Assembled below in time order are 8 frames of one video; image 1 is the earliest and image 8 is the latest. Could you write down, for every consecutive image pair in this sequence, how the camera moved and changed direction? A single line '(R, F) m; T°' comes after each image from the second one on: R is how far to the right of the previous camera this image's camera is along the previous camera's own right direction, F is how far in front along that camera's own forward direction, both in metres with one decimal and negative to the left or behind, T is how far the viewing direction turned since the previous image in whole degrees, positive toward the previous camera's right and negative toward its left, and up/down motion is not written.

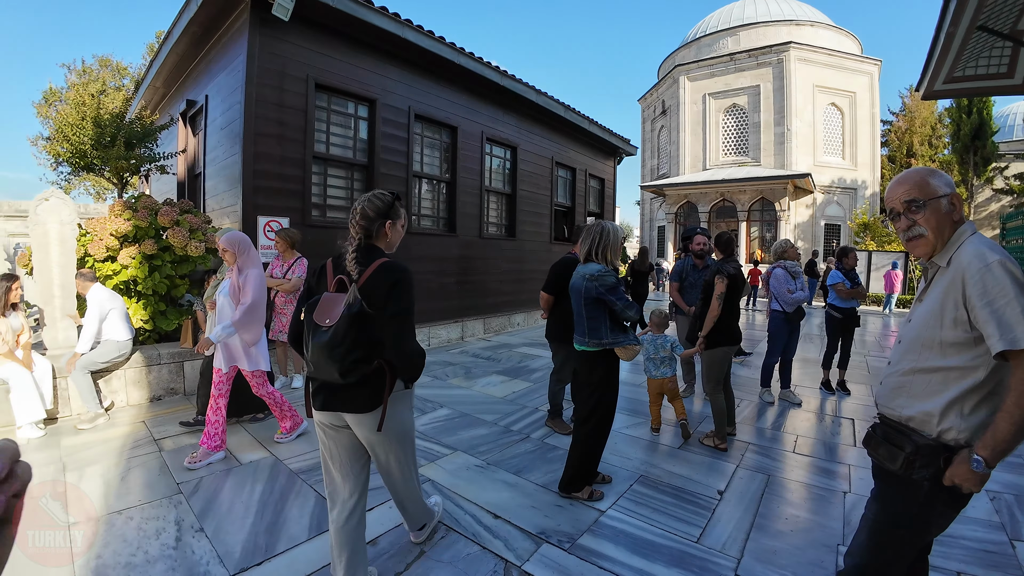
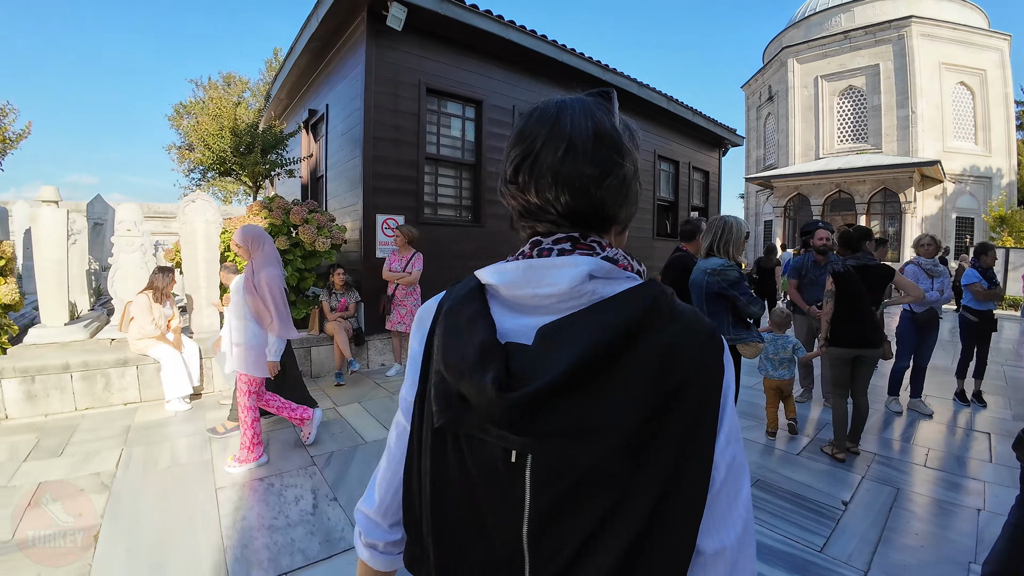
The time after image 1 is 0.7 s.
(-0.4, -0.1) m; -8°
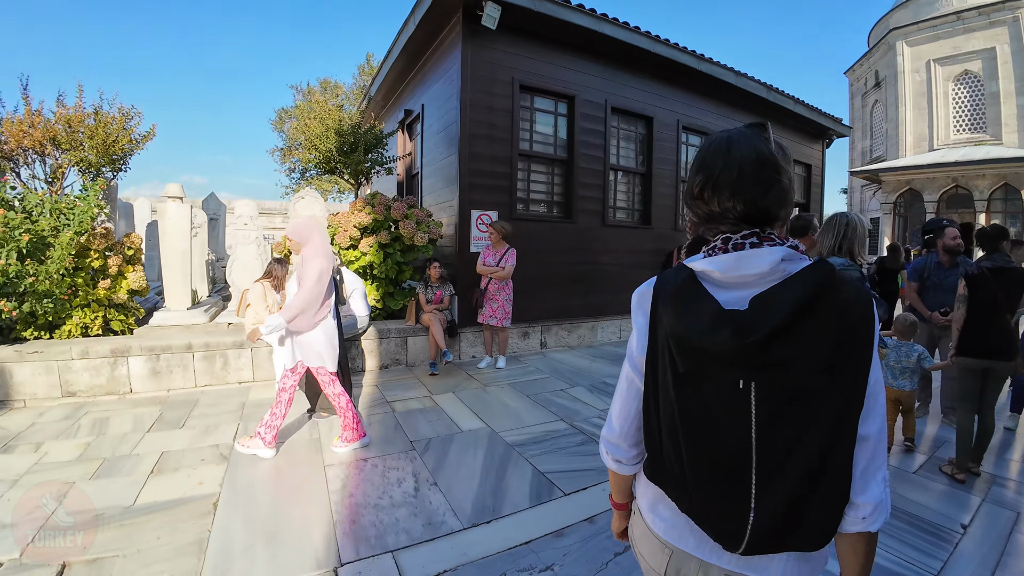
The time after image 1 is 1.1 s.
(-0.4, -0.1) m; -6°
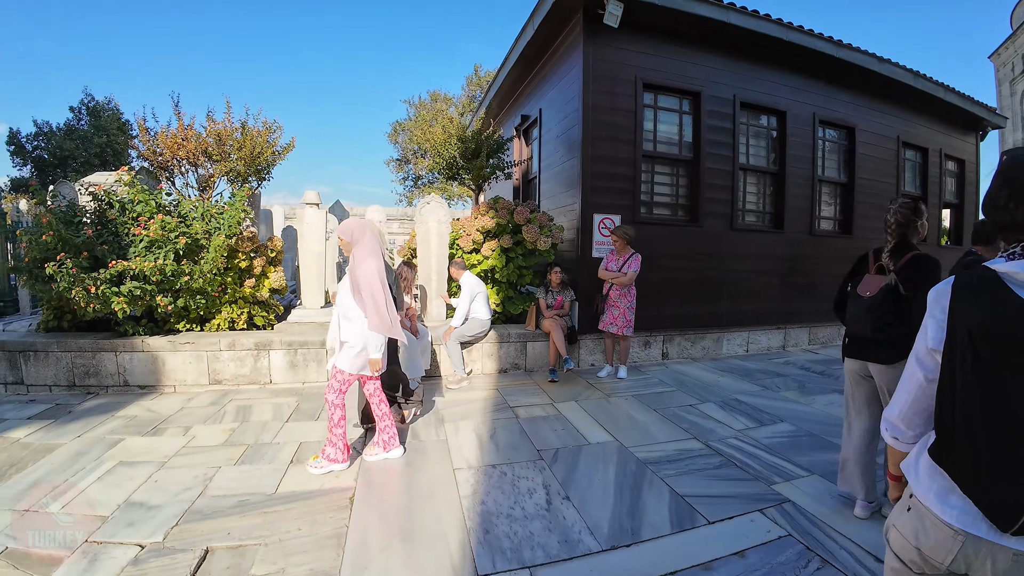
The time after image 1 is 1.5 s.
(-0.6, +0.2) m; -8°
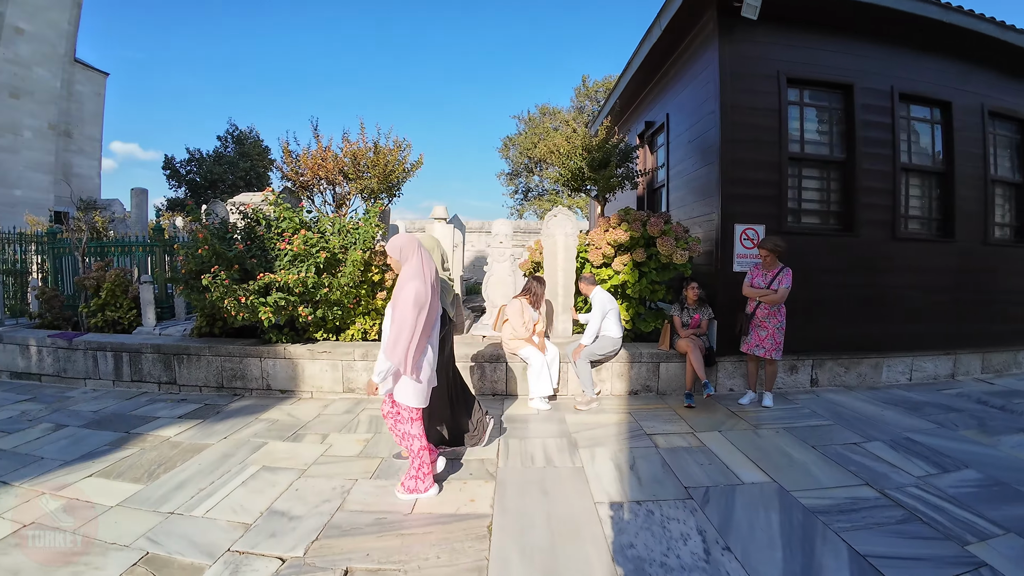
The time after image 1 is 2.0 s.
(-0.6, +0.3) m; -9°
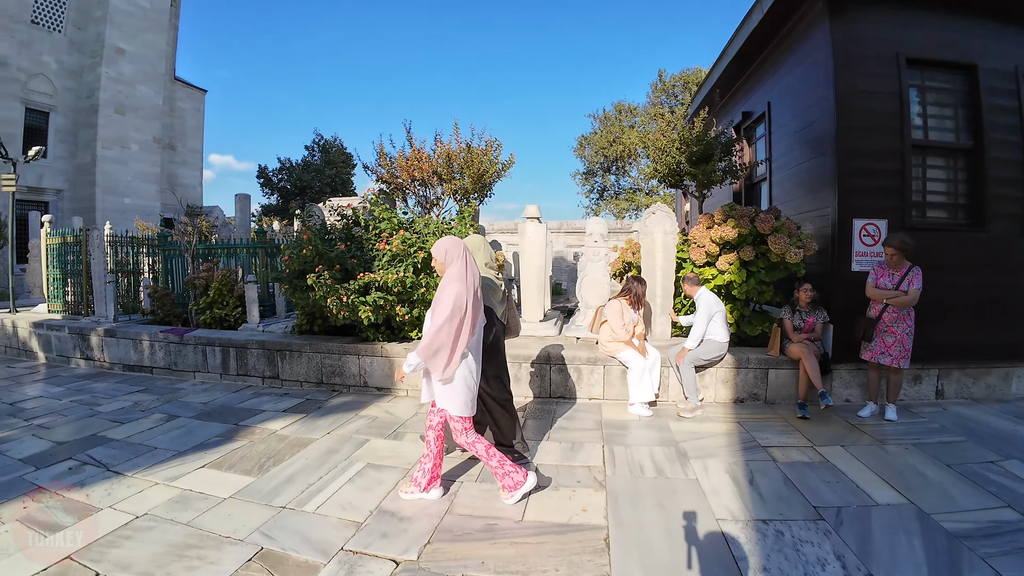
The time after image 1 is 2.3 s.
(-0.4, +0.2) m; -6°
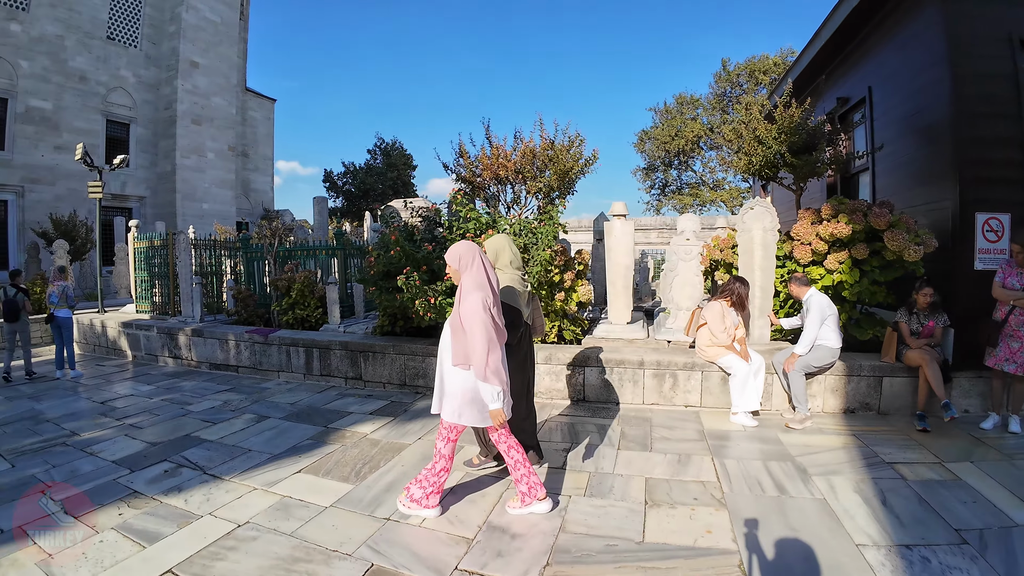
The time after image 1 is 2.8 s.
(-0.6, +0.2) m; -3°
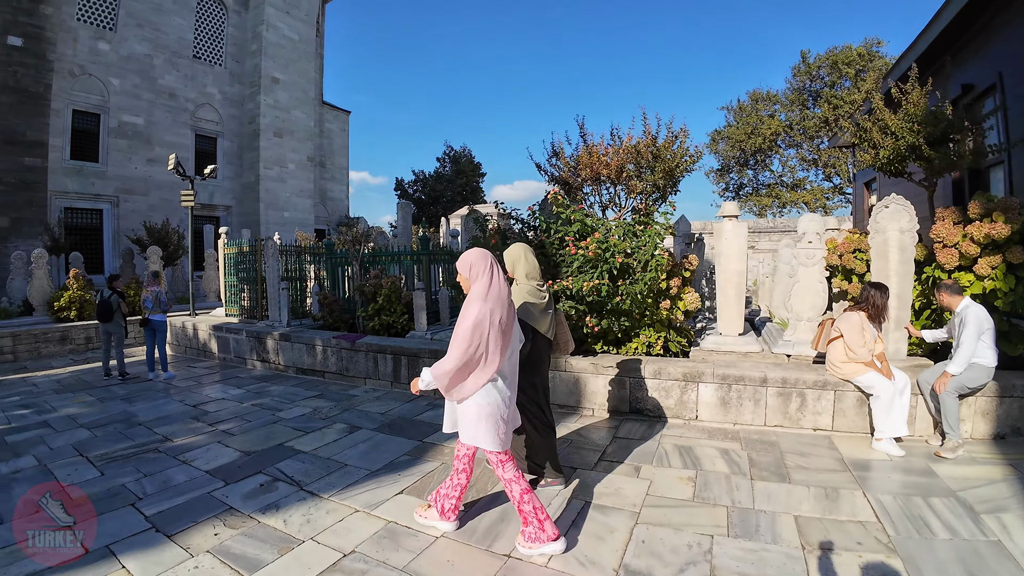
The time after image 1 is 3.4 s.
(-0.6, +0.3) m; -3°
